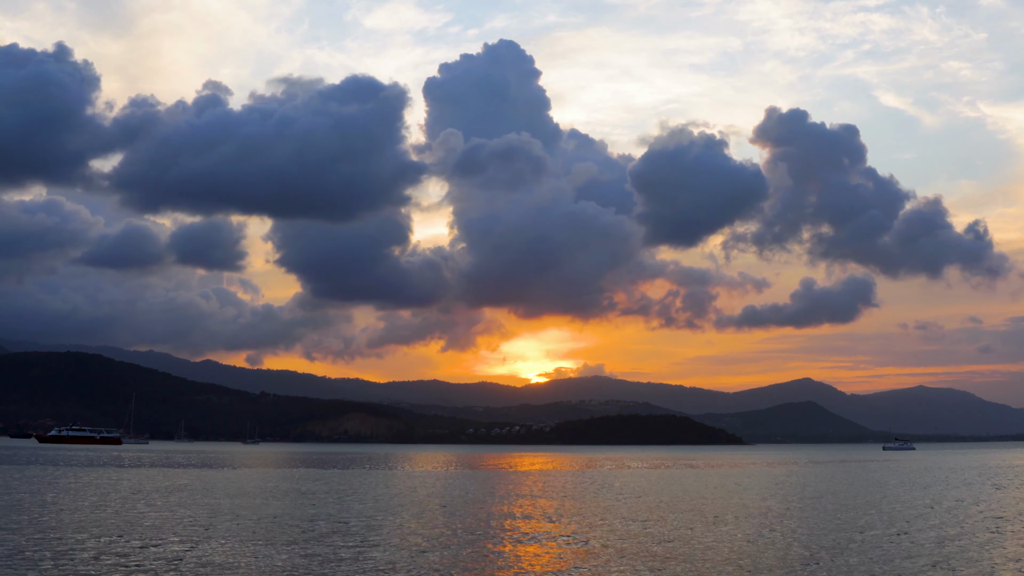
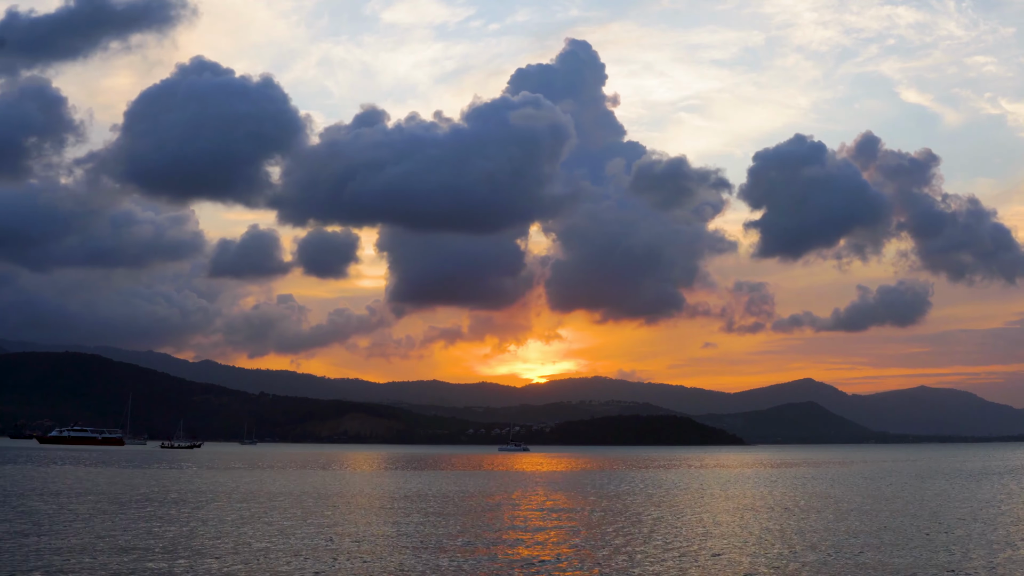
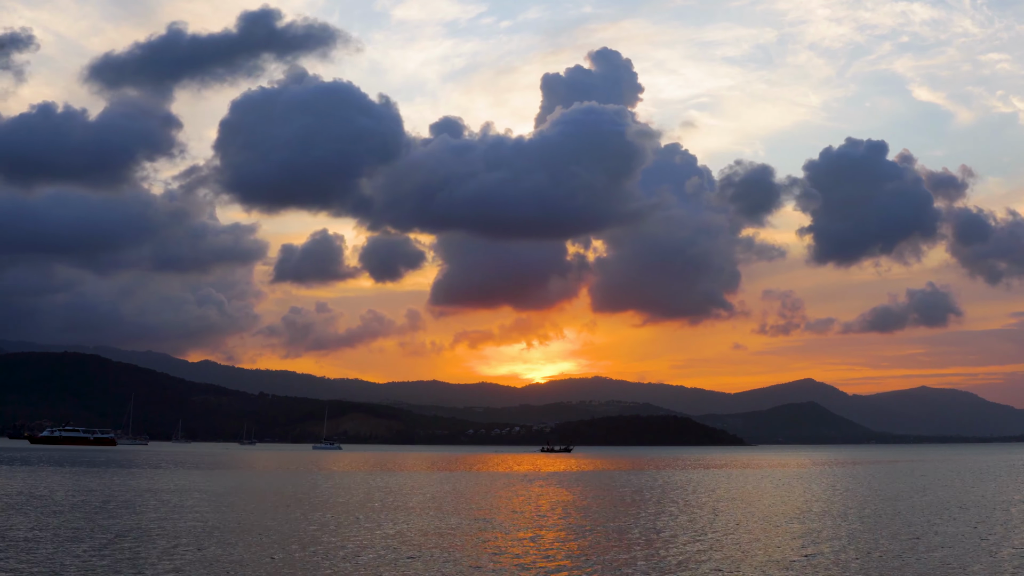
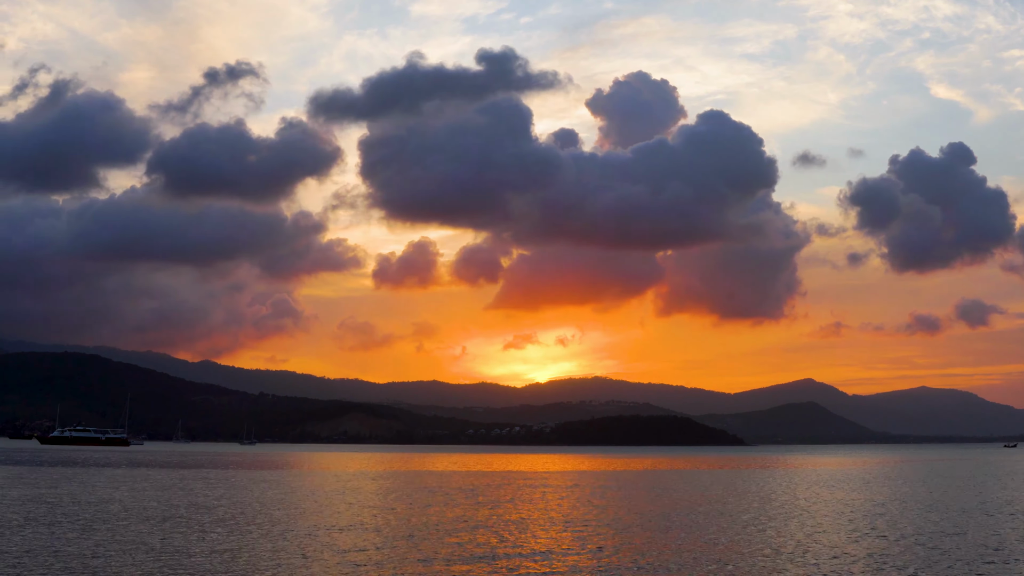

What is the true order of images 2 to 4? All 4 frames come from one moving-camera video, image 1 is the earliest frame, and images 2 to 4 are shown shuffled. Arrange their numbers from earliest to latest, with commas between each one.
2, 3, 4
